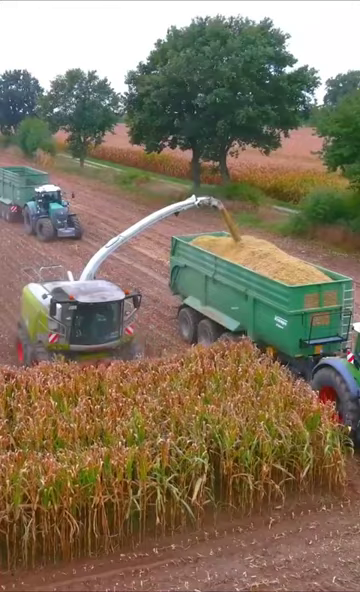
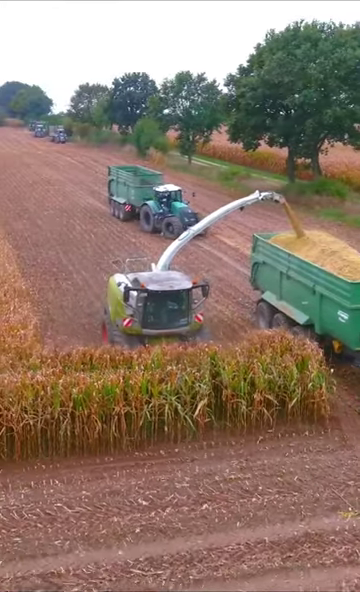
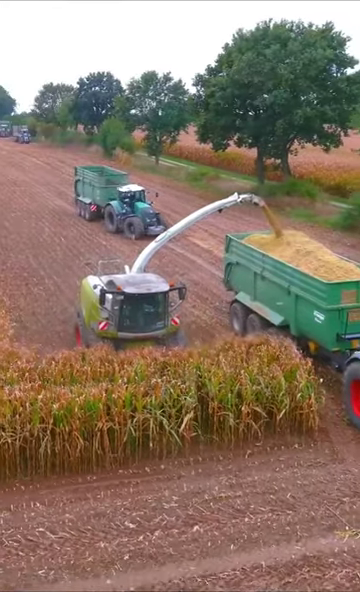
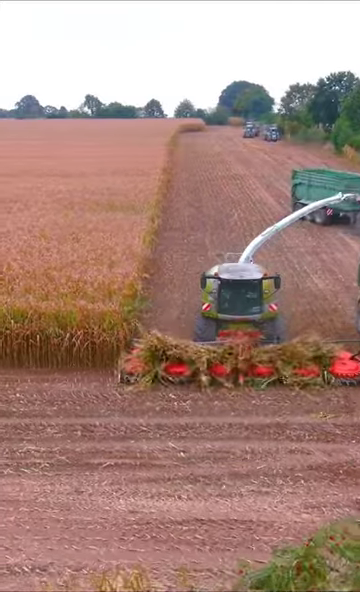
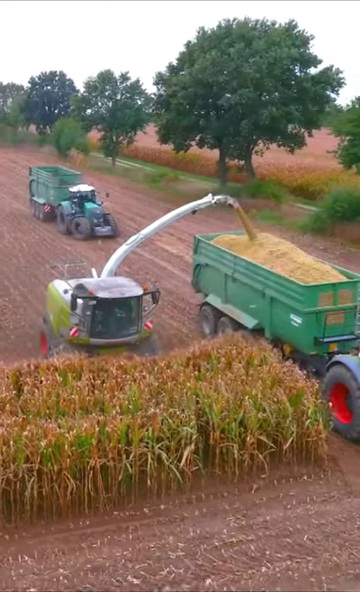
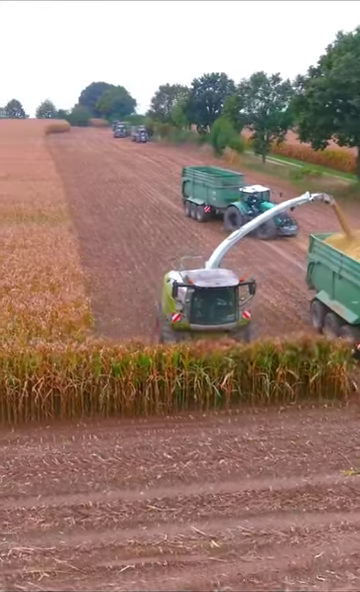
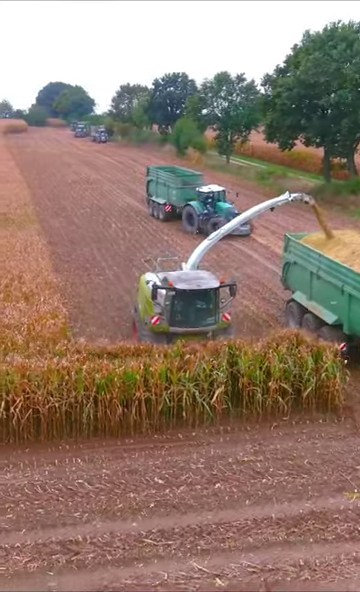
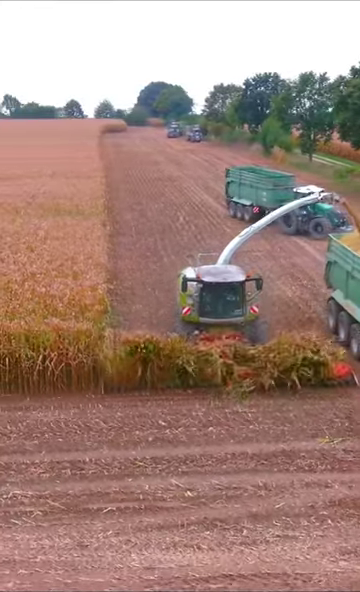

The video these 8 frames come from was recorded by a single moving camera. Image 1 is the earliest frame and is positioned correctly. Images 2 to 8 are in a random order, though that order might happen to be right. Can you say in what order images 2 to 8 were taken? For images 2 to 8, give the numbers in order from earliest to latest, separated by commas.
5, 3, 2, 7, 6, 8, 4
